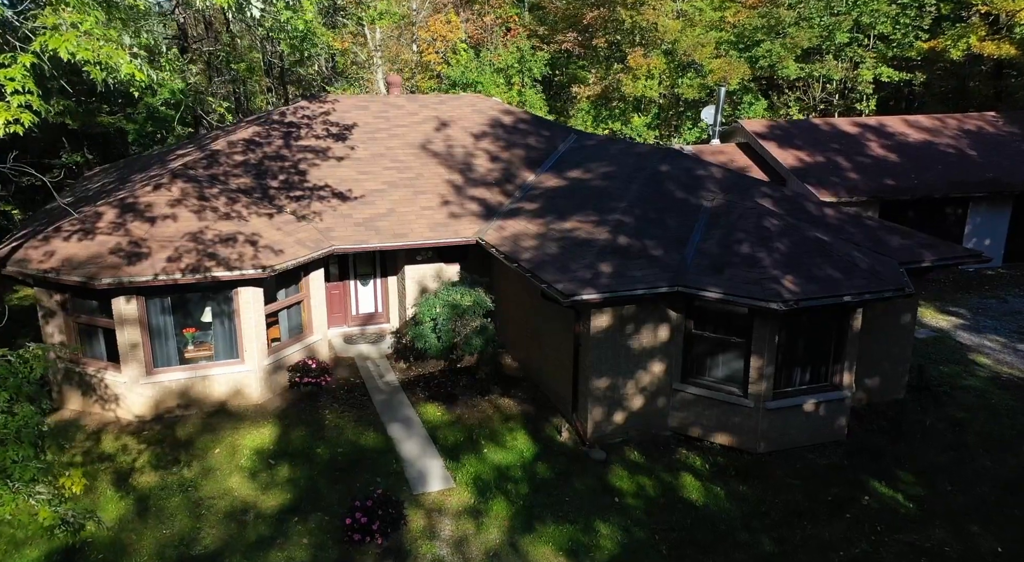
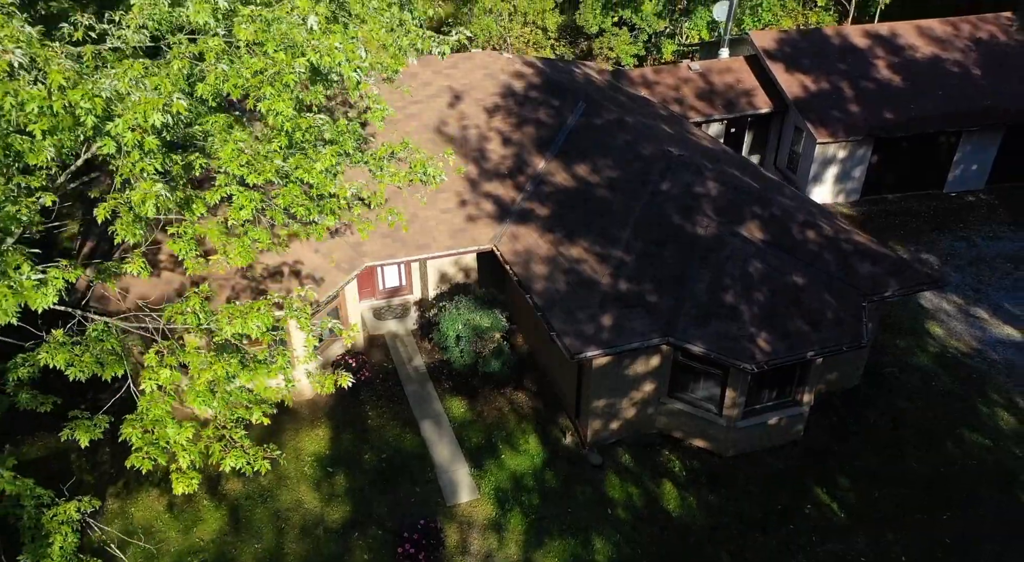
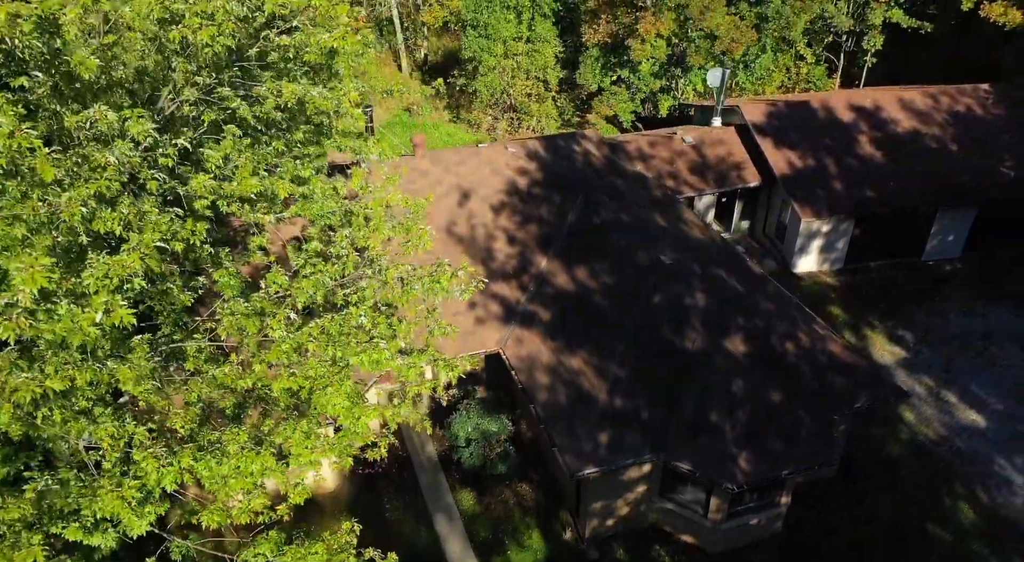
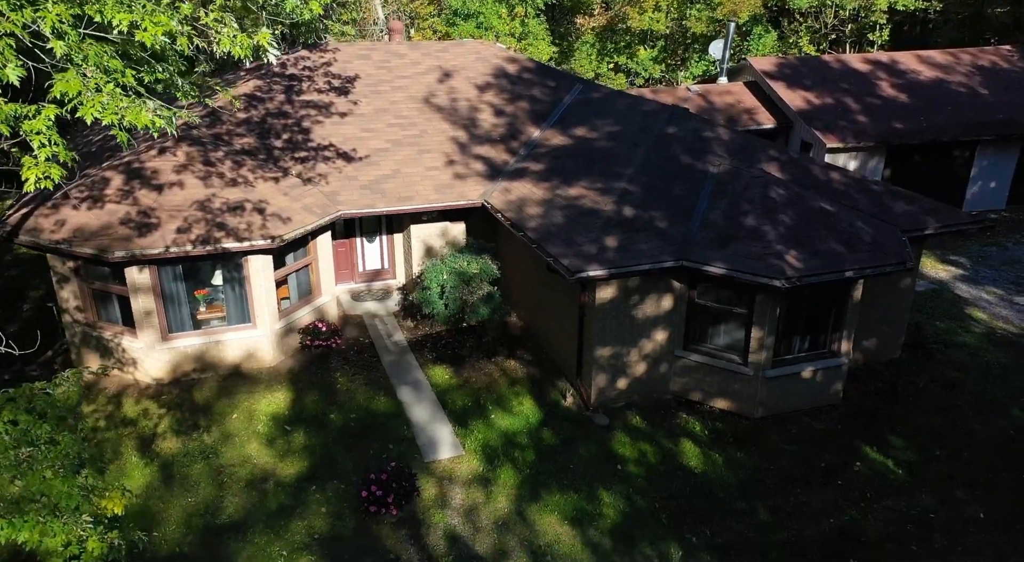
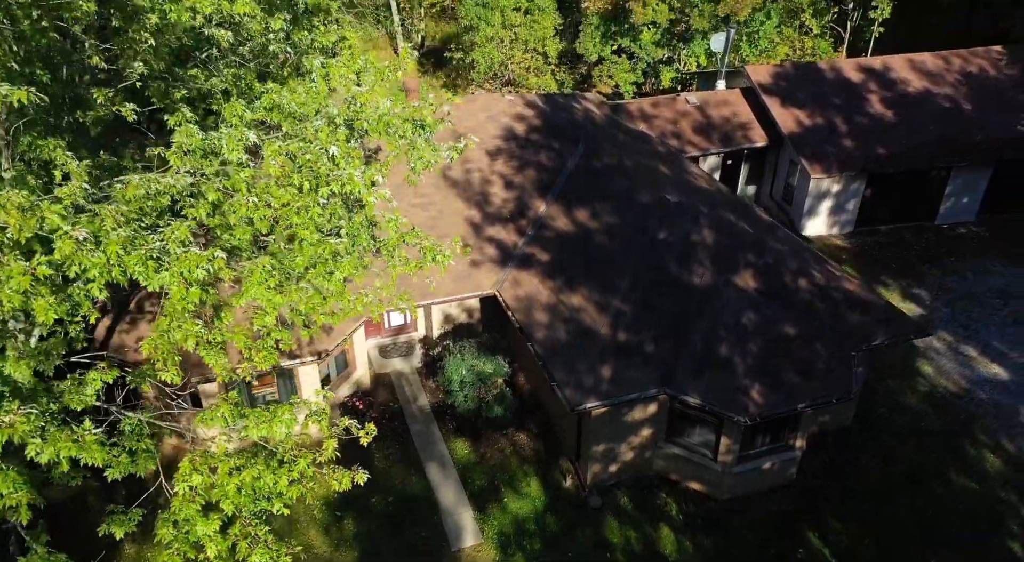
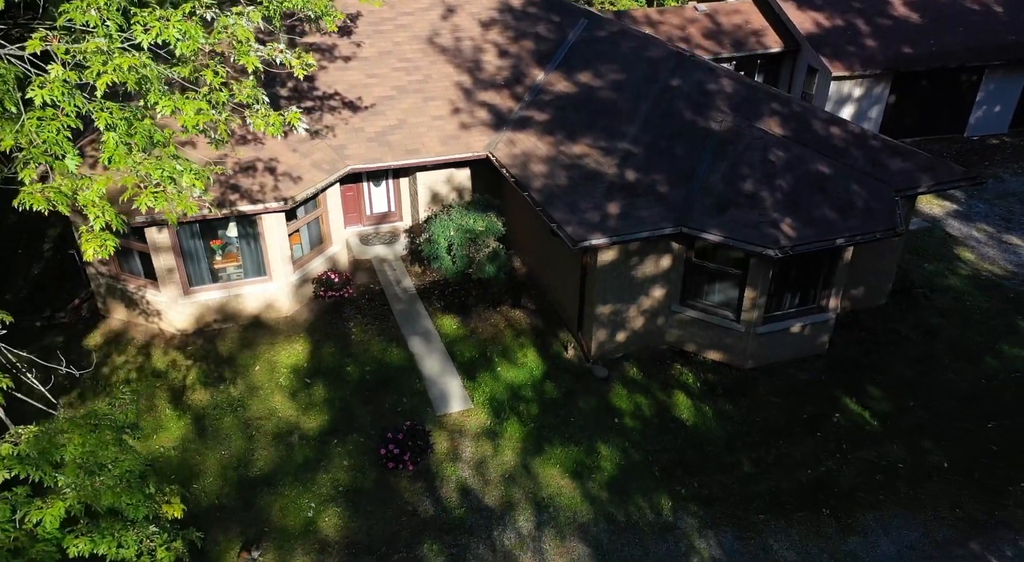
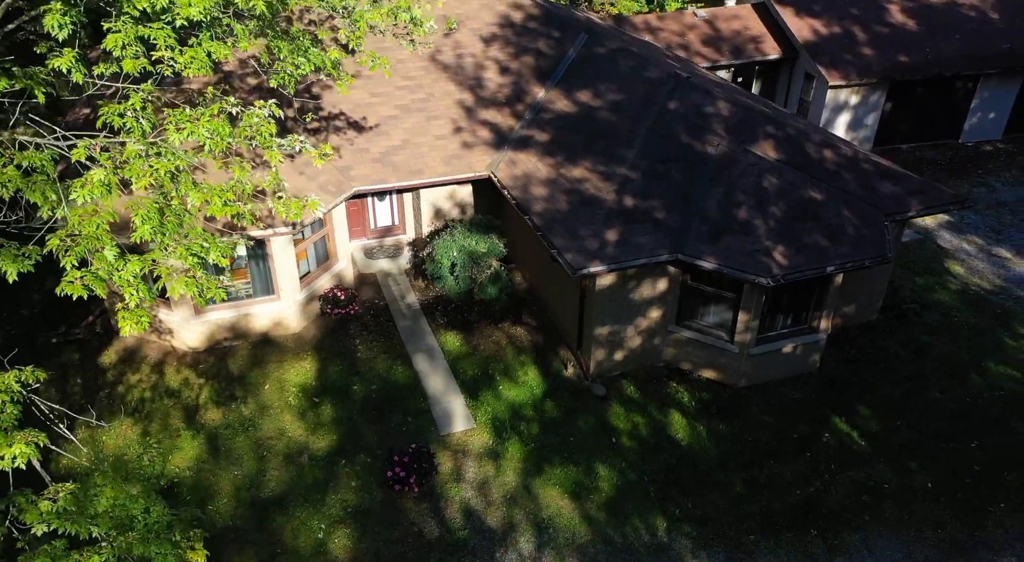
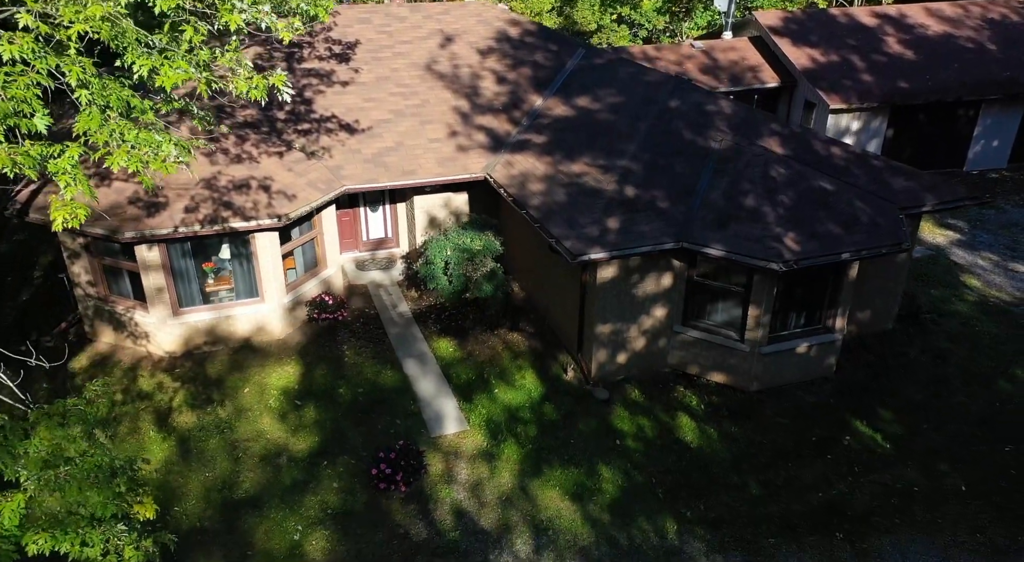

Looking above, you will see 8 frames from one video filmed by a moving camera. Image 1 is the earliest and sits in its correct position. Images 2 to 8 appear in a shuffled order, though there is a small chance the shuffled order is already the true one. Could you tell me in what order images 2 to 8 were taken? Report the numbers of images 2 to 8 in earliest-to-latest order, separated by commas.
4, 8, 6, 7, 2, 5, 3
